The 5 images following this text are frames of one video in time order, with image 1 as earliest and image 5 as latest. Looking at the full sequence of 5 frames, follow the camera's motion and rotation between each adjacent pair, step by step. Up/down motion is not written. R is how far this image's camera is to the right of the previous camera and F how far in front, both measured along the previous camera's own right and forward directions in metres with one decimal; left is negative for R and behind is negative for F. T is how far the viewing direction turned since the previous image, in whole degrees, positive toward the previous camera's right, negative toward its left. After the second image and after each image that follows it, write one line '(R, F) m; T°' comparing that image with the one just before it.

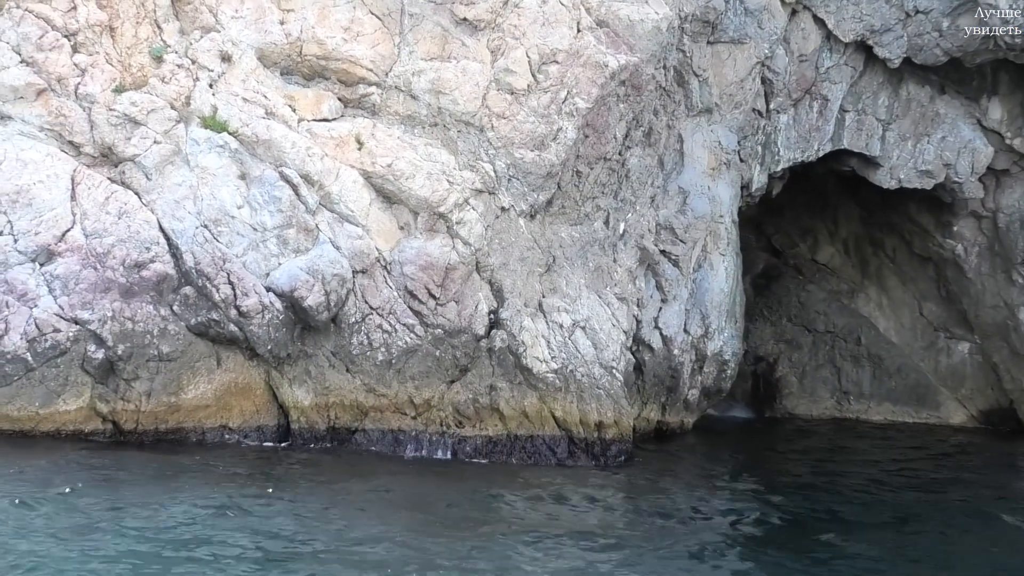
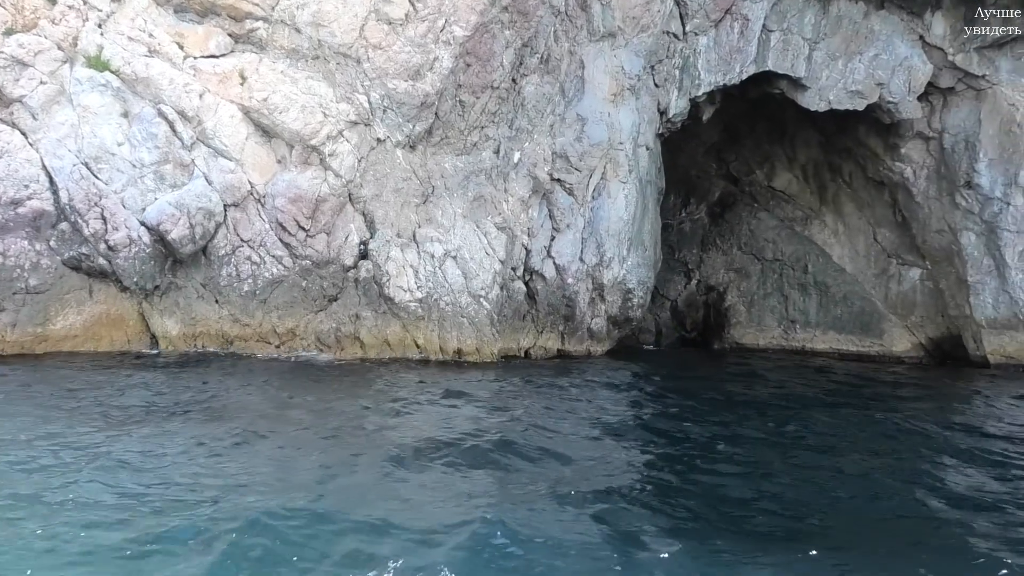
(+2.2, +0.1) m; -7°
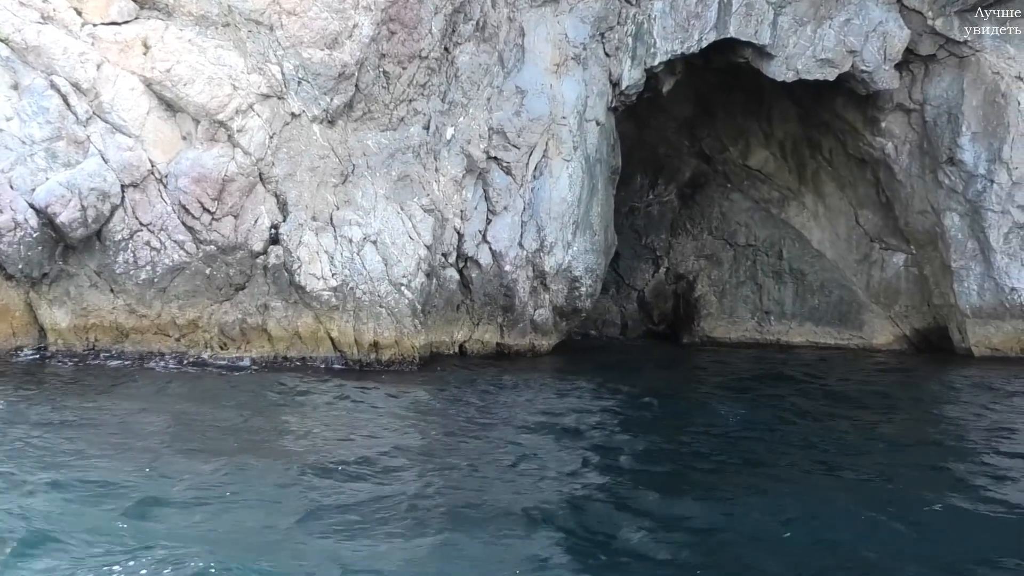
(+0.8, +0.9) m; -2°
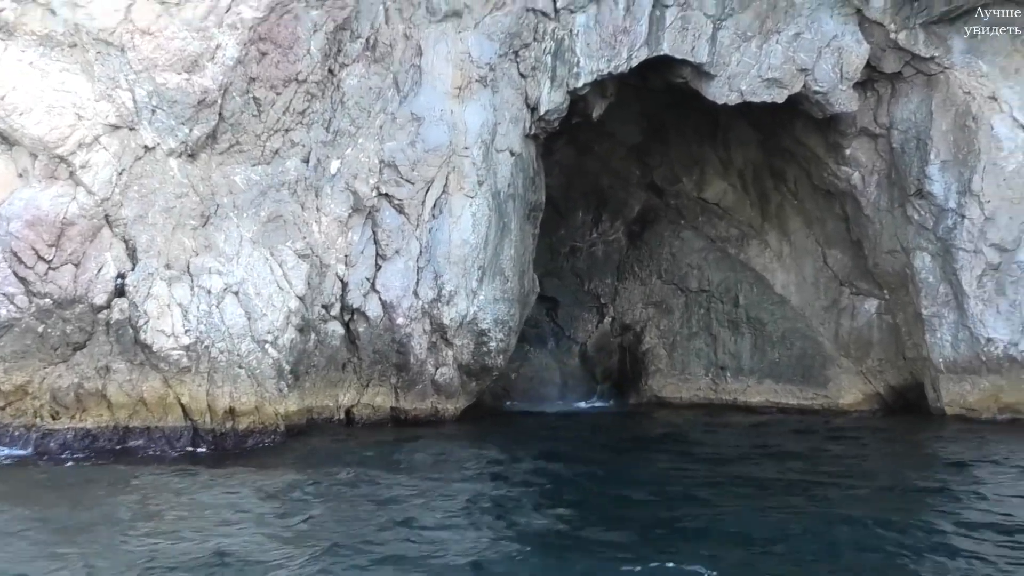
(+1.0, +1.3) m; -2°
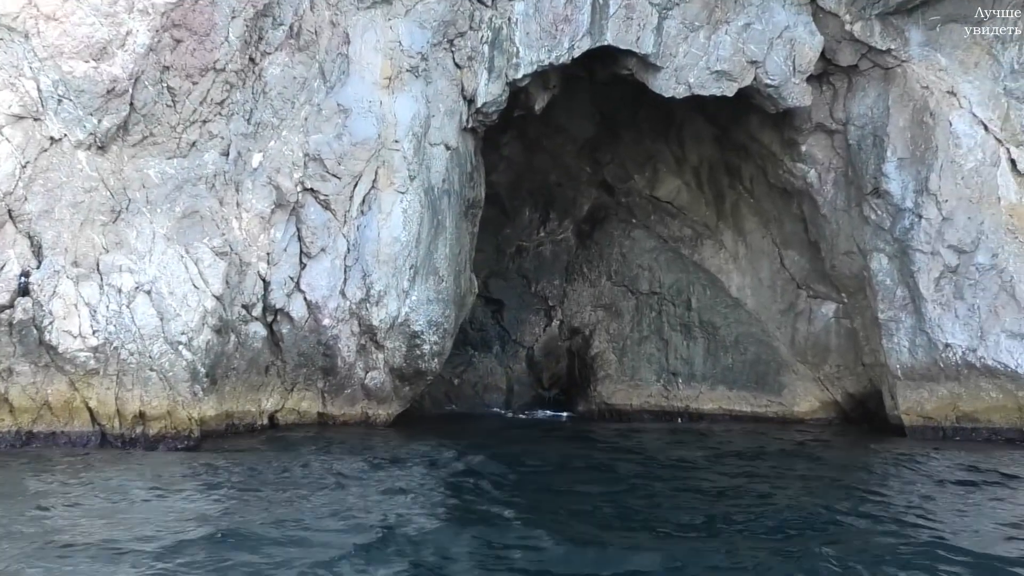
(+0.5, +0.4) m; 0°
